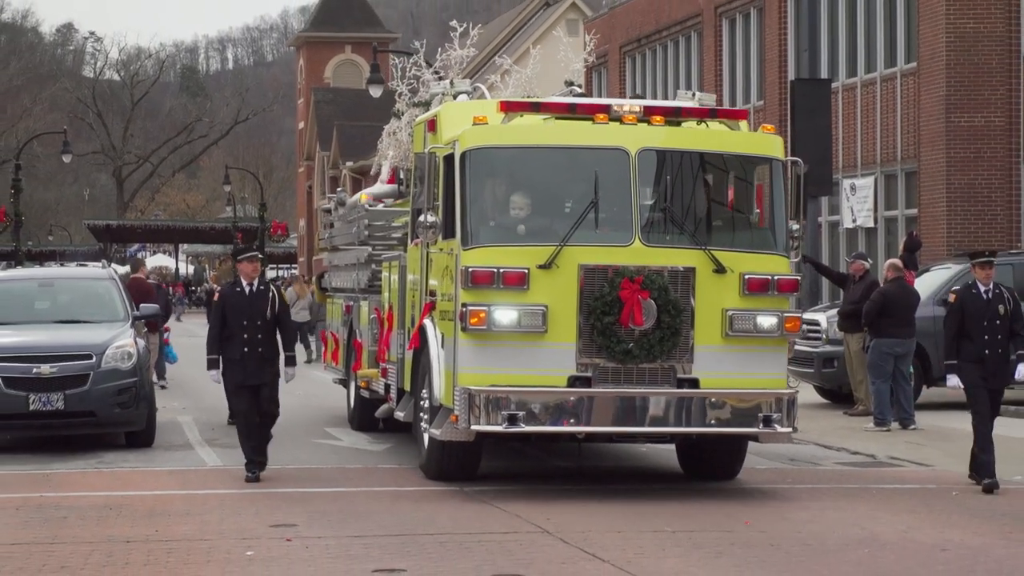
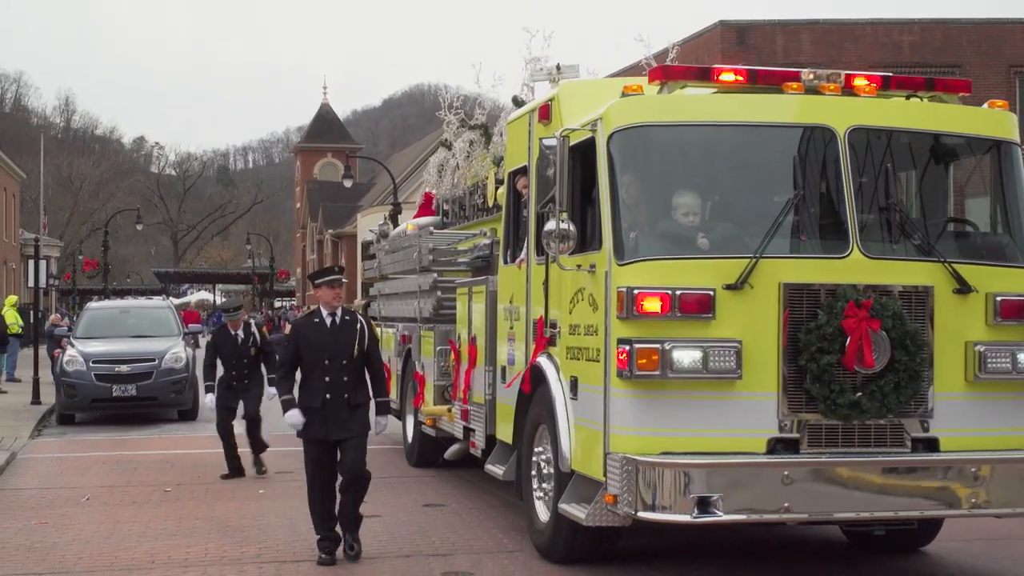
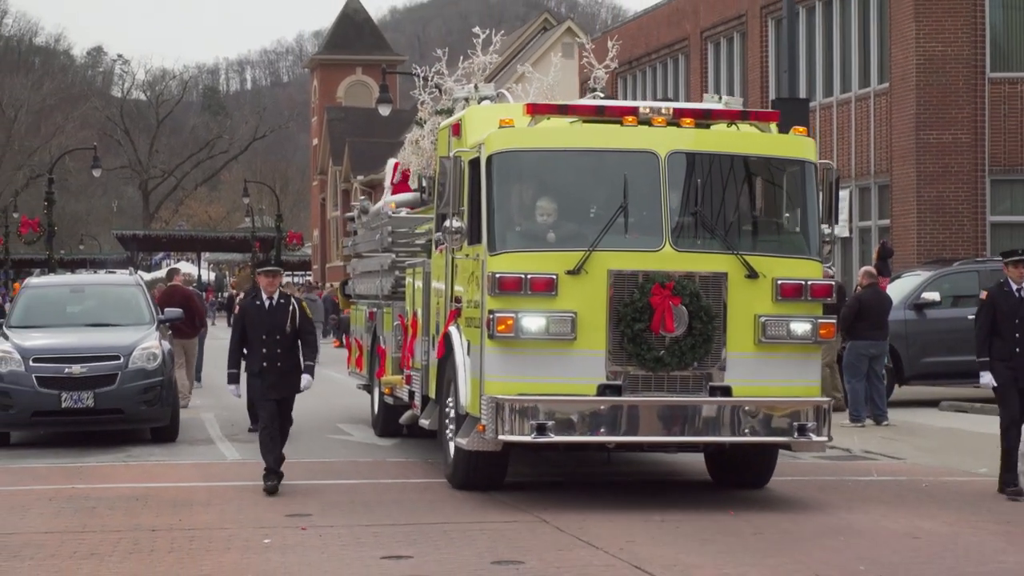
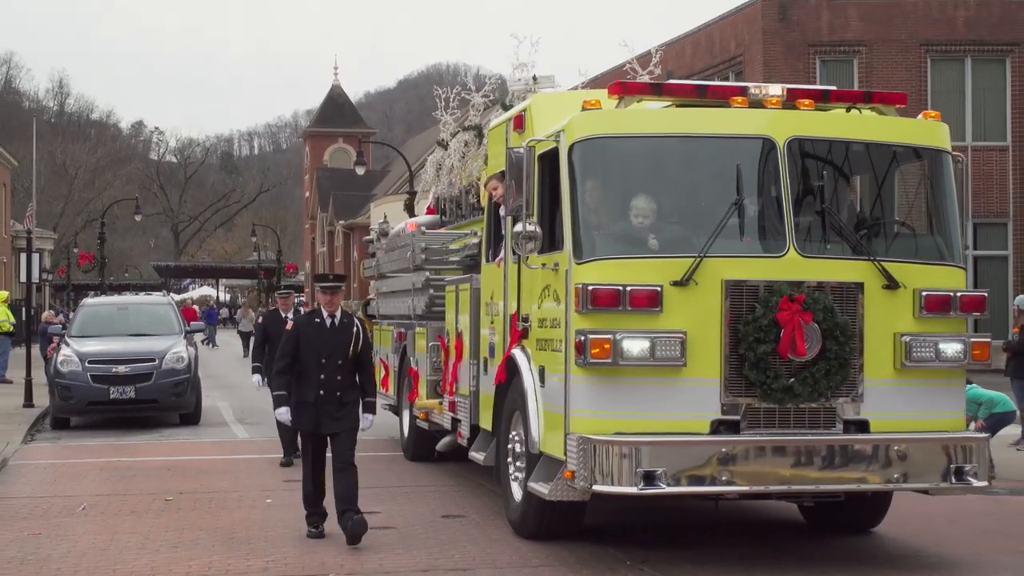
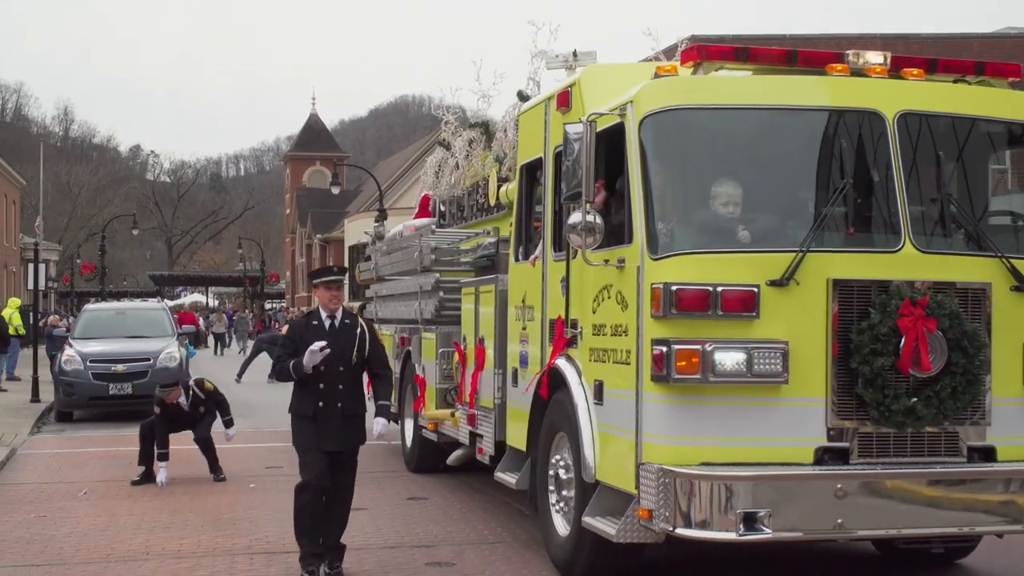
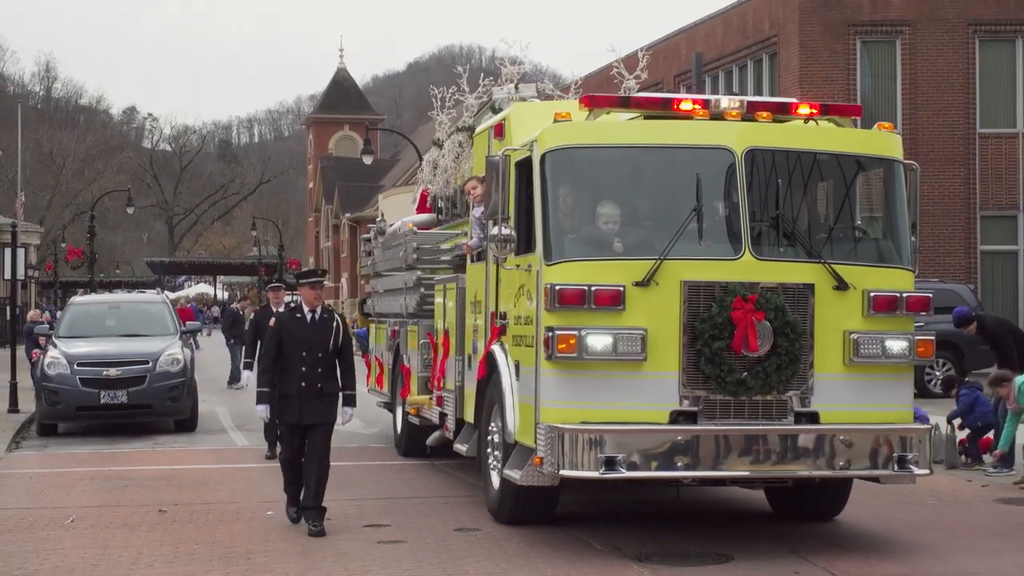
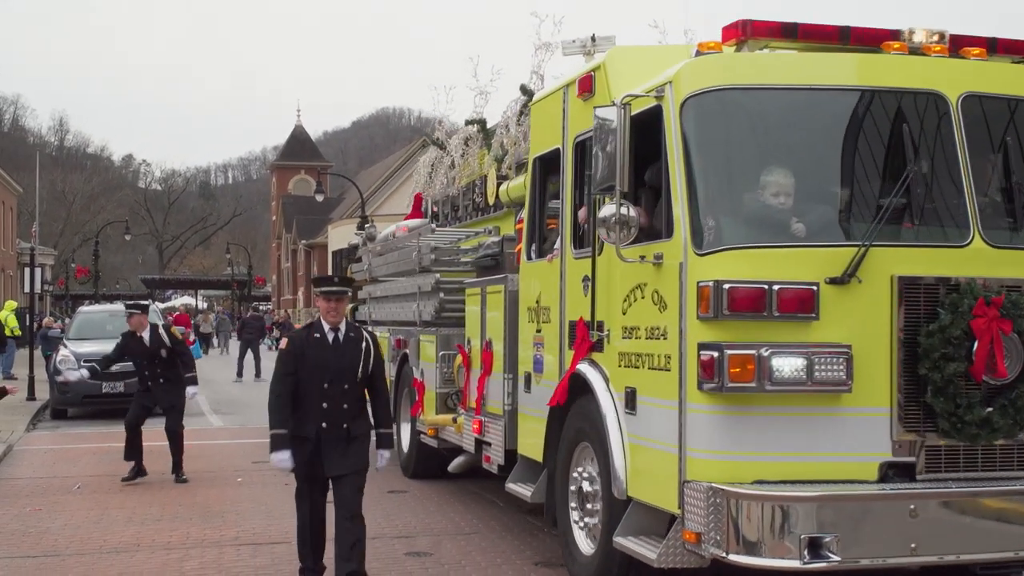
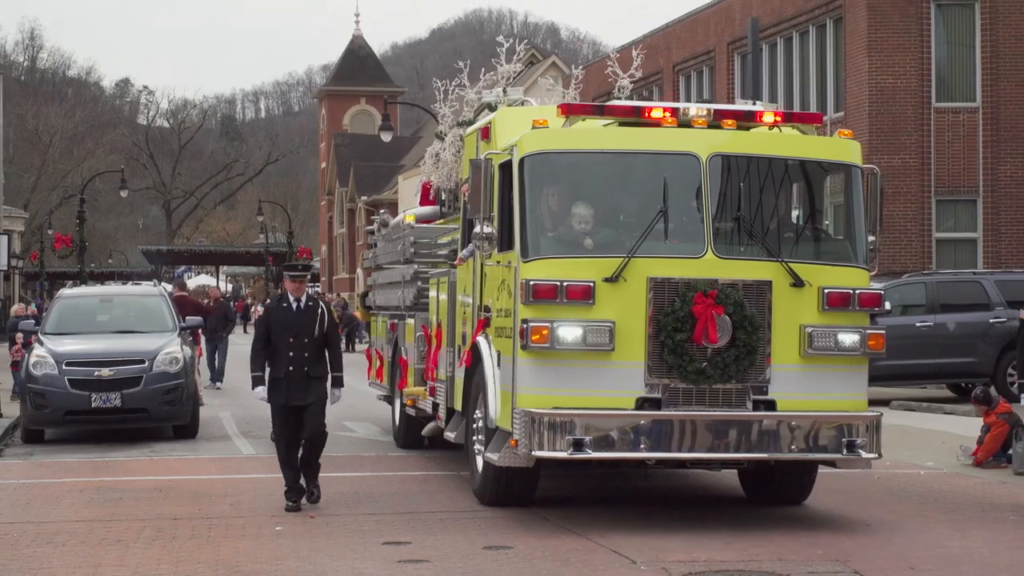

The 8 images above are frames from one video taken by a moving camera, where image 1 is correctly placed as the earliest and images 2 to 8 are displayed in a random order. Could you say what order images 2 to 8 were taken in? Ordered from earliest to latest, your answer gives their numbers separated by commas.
3, 8, 6, 4, 2, 5, 7
